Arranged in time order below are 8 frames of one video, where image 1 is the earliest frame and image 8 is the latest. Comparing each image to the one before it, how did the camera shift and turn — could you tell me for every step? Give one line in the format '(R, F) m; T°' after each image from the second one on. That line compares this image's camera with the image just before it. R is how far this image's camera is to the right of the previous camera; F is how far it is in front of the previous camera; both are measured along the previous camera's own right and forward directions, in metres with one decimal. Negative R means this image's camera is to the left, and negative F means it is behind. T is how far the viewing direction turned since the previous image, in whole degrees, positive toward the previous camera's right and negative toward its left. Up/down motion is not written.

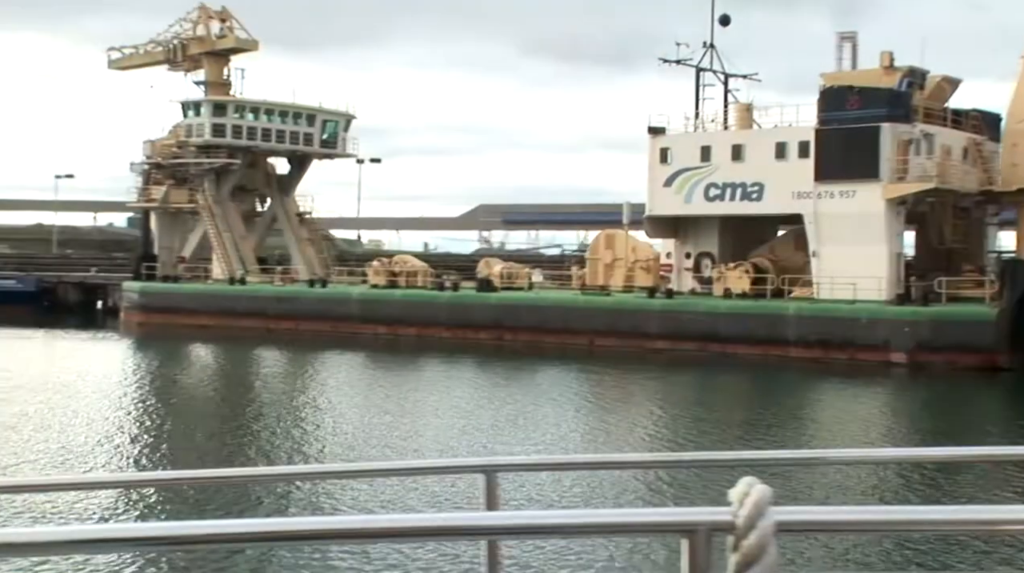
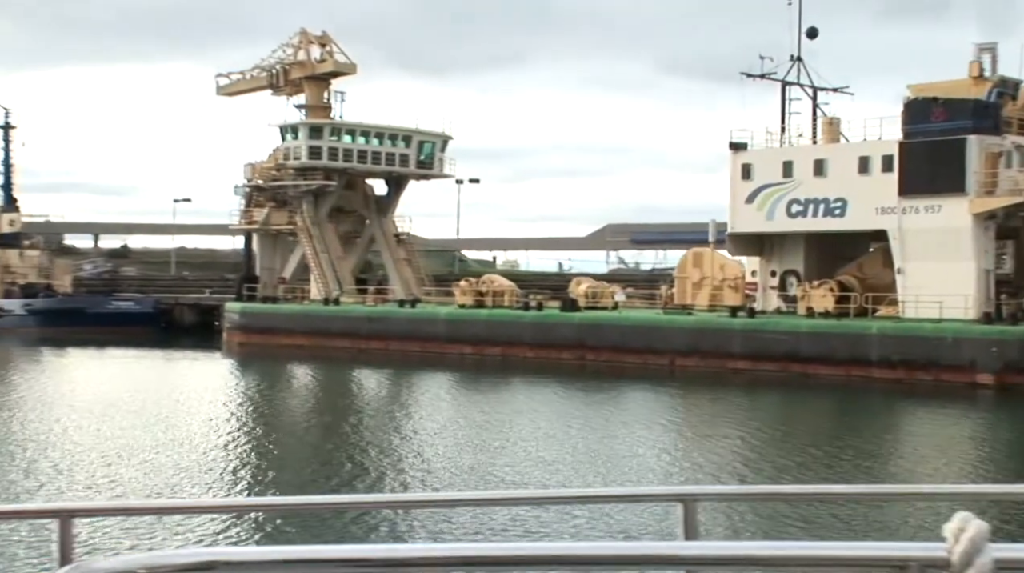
(+1.4, +0.3) m; -6°
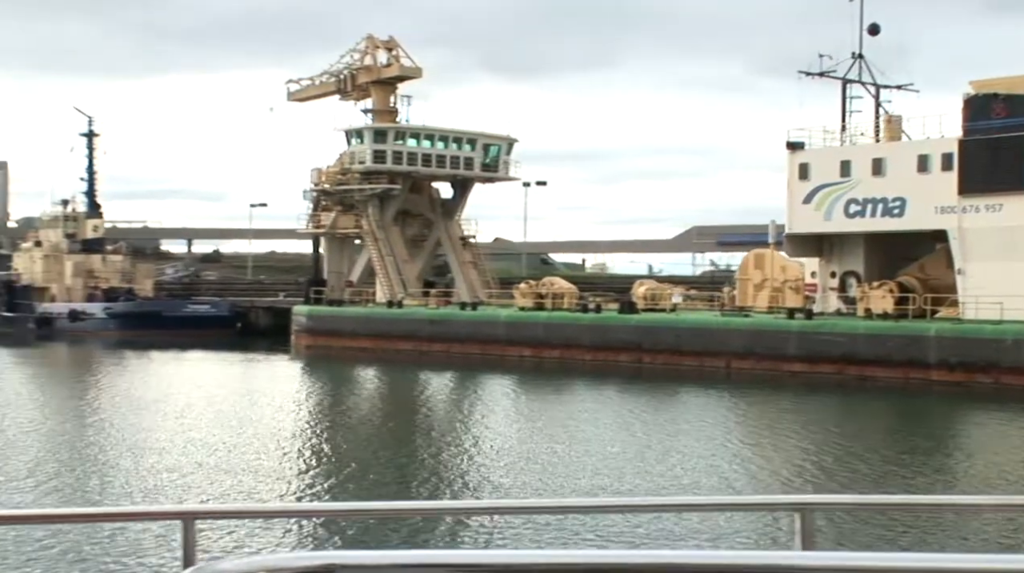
(+0.8, +0.2) m; -4°
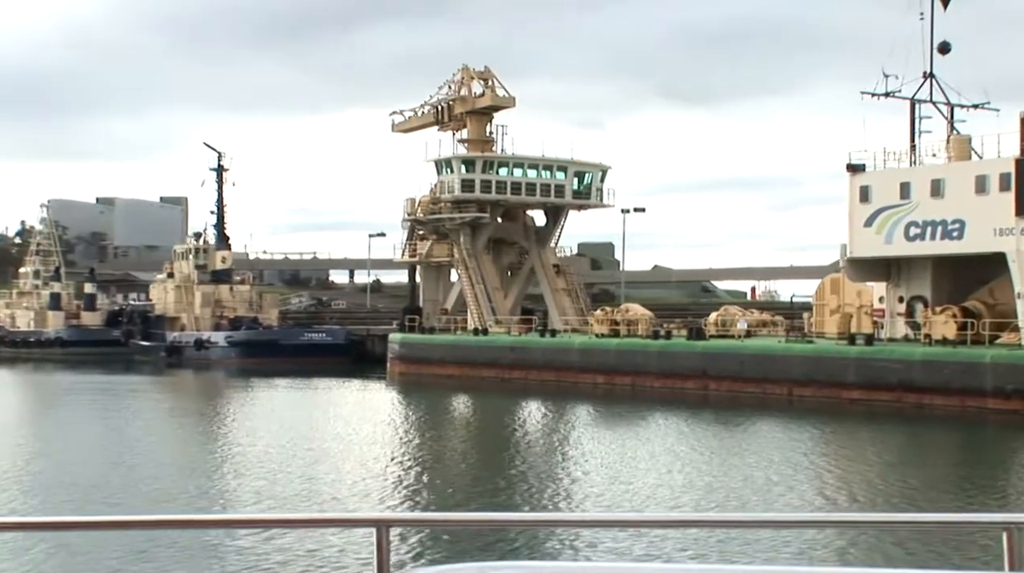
(+2.5, +0.1) m; -7°
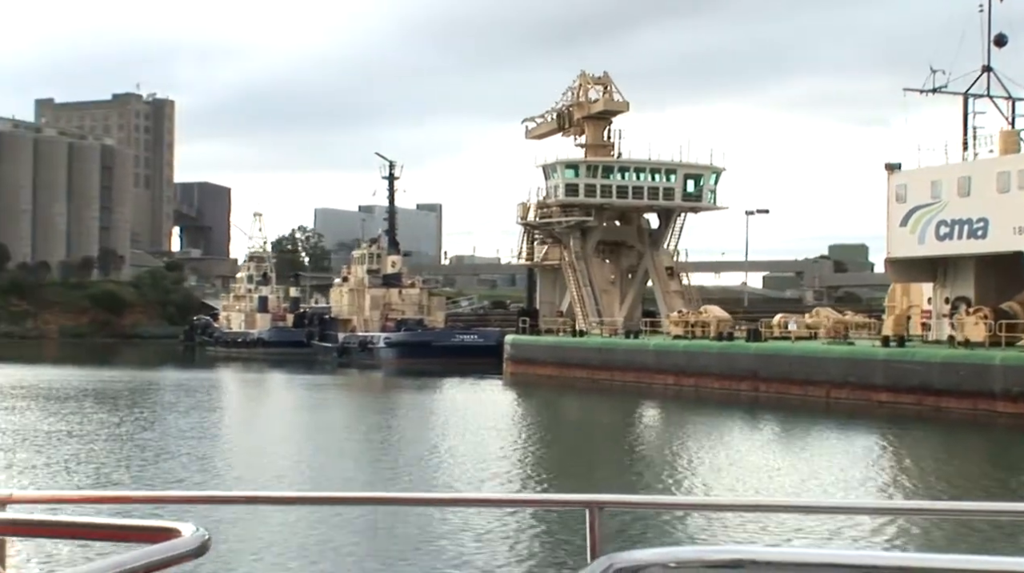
(+4.9, -0.2) m; -11°
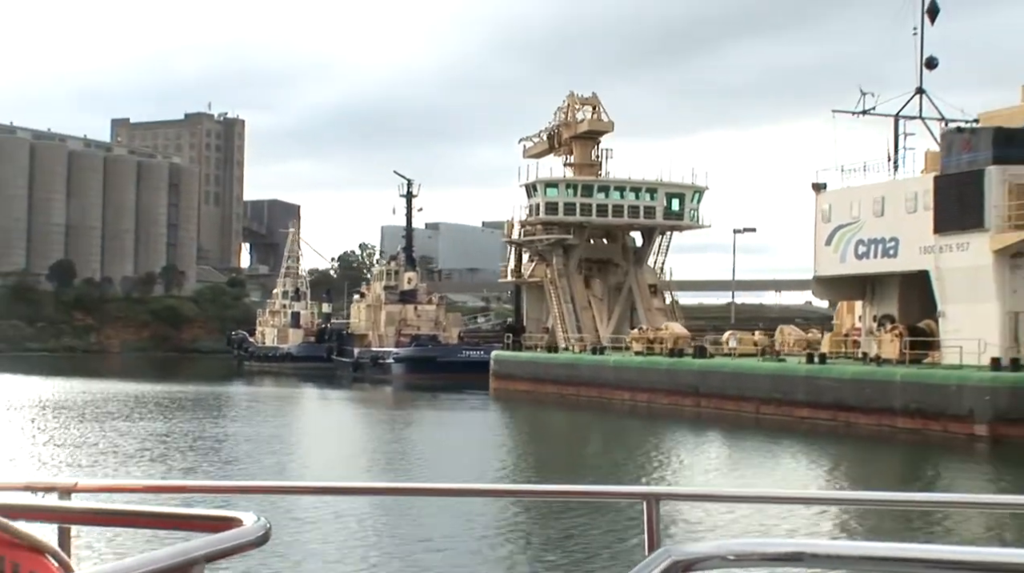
(+2.9, -0.8) m; -4°
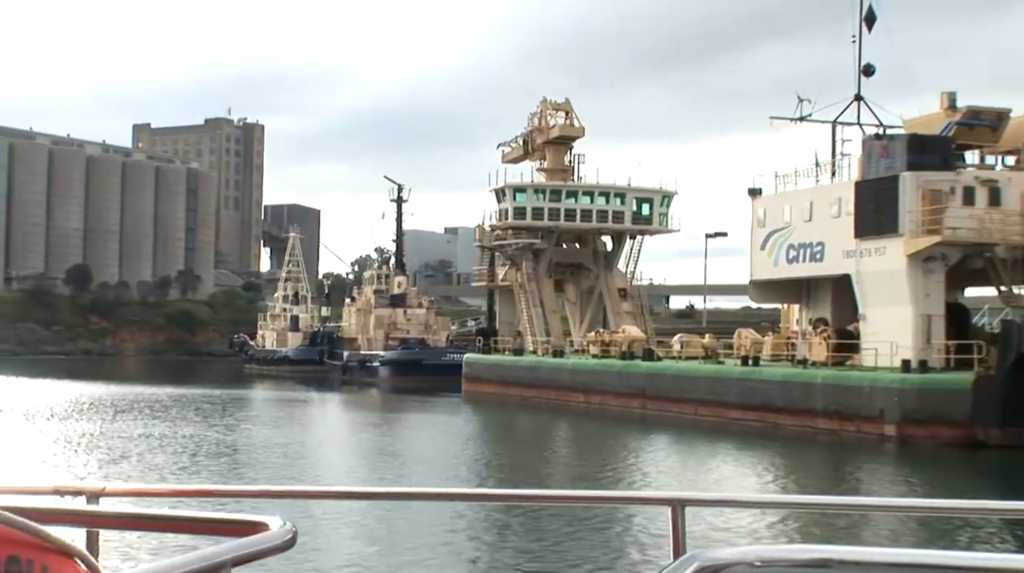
(+1.7, -0.6) m; -1°
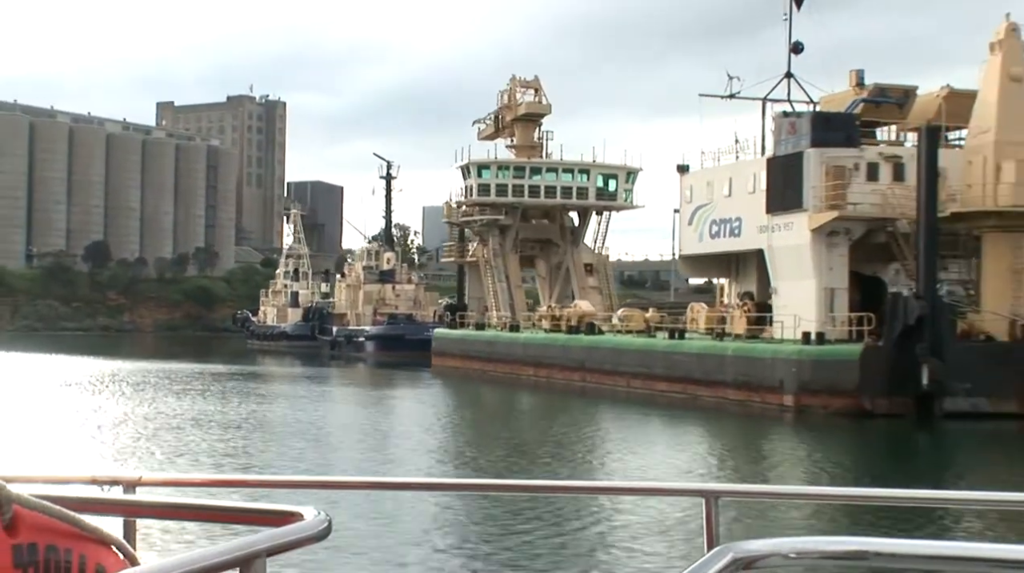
(+2.0, -0.7) m; -2°
